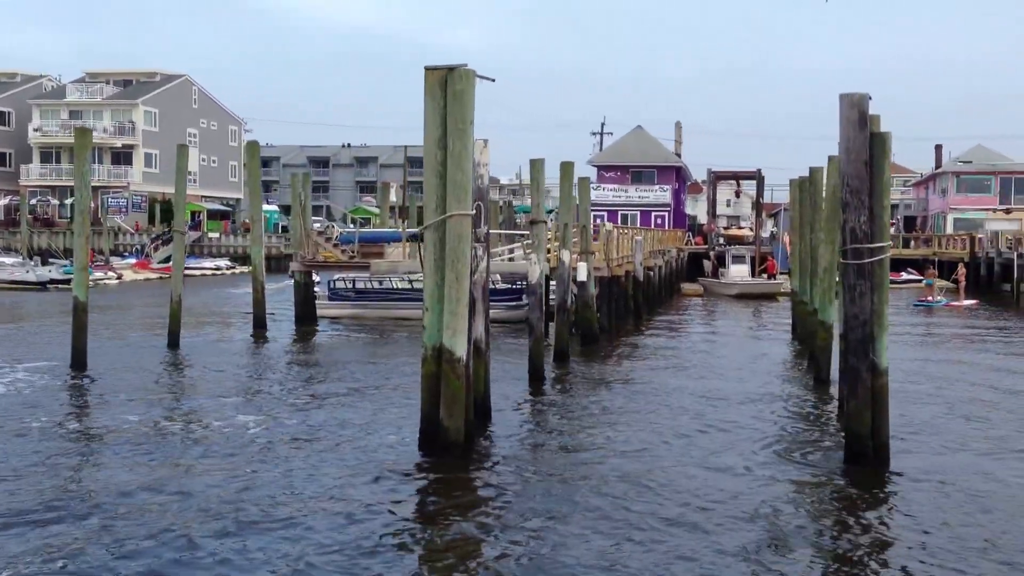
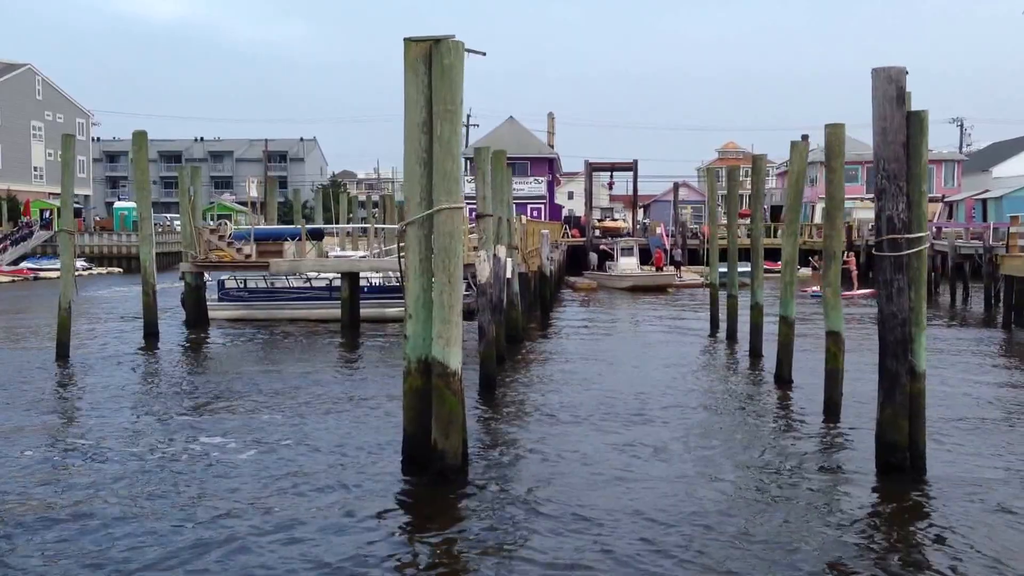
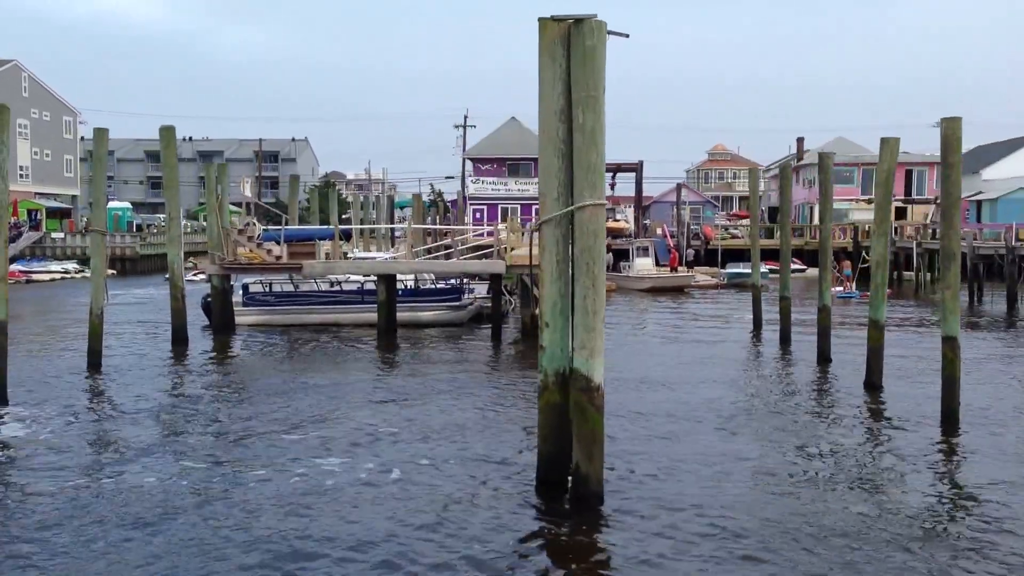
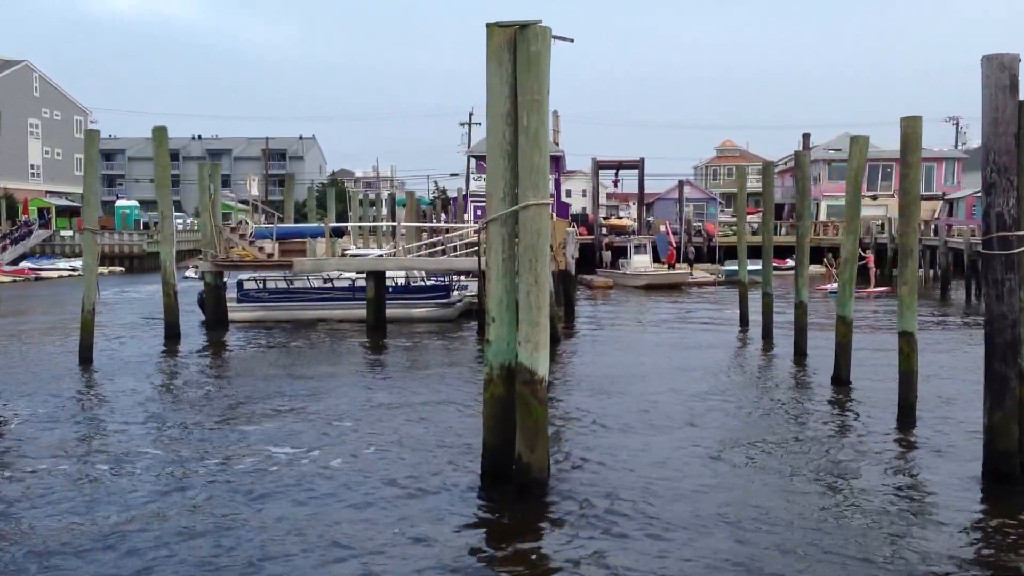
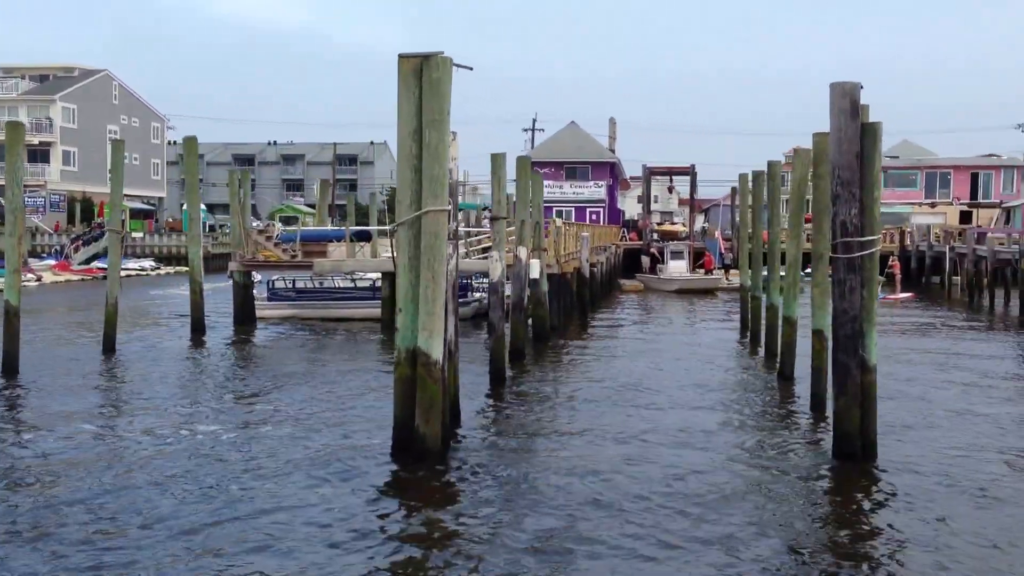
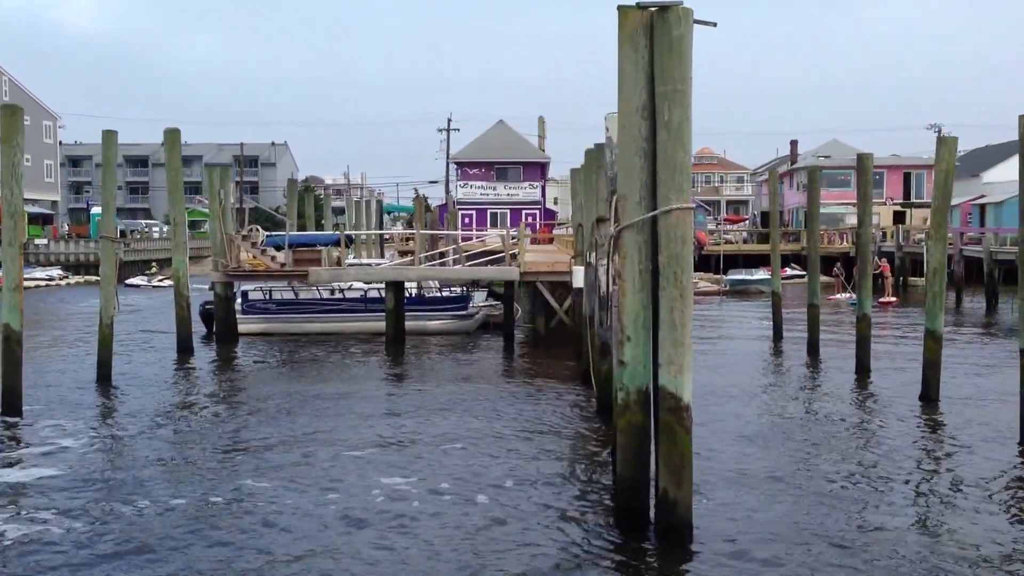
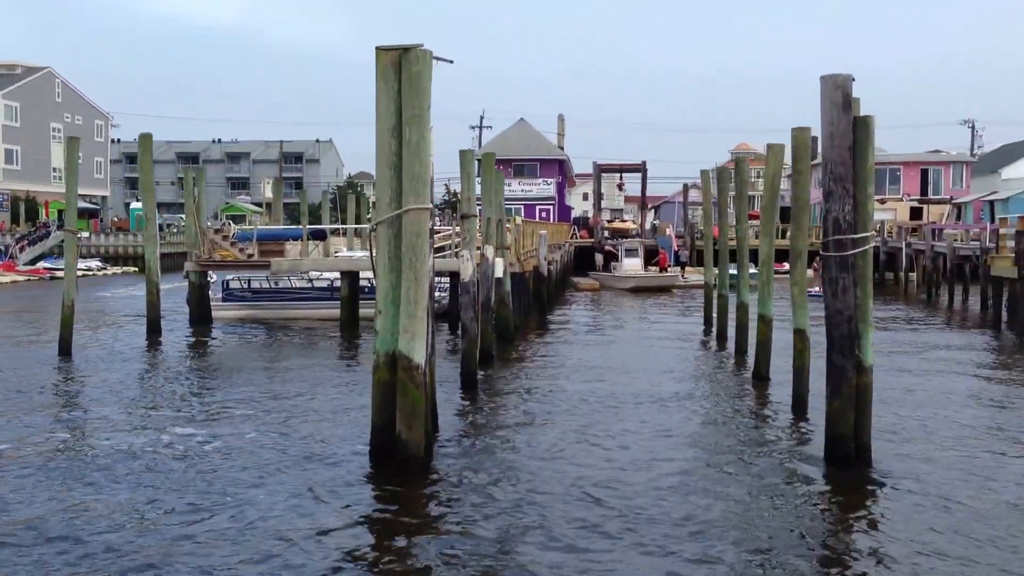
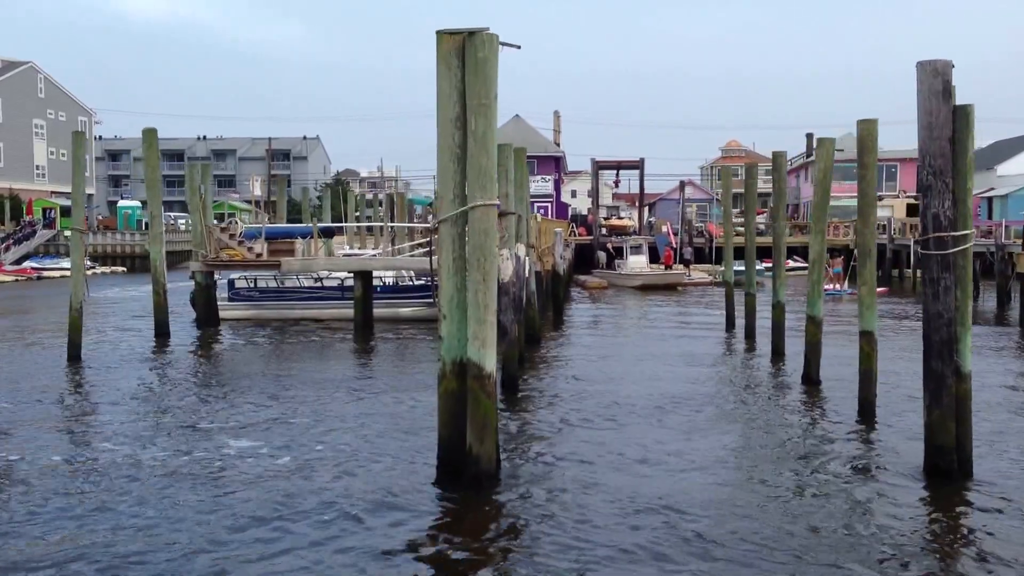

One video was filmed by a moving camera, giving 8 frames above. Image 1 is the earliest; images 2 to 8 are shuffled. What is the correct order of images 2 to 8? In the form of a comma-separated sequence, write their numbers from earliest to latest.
5, 7, 2, 8, 4, 3, 6
